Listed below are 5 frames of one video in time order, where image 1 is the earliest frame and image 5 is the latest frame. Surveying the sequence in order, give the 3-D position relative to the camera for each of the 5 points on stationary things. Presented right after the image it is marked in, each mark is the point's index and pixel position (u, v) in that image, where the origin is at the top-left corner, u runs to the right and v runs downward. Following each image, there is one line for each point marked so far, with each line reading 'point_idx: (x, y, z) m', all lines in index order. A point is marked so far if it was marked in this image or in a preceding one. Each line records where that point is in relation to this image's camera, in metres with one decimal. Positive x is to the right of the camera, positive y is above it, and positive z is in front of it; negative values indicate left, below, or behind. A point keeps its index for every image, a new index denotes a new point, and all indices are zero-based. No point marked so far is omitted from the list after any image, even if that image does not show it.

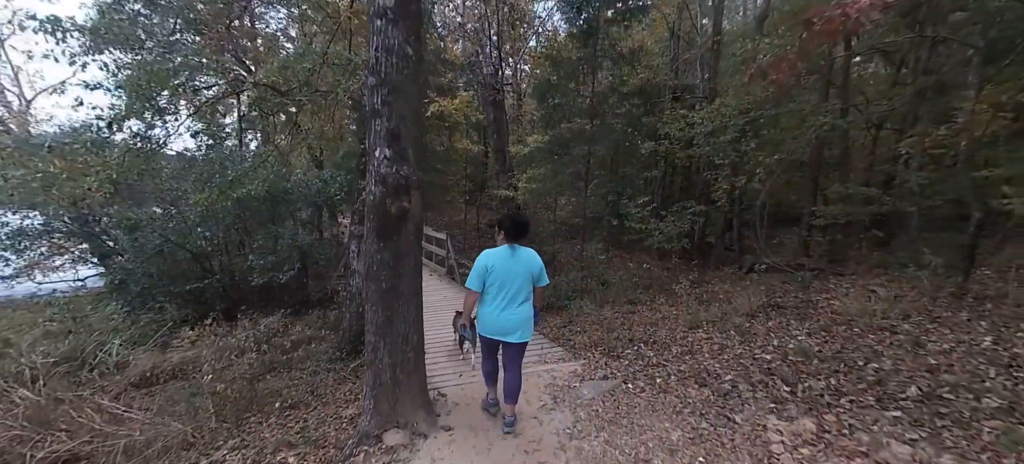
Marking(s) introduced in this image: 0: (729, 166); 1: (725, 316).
0: (+5.0, +1.5, +8.4) m
1: (+2.9, -1.2, +4.9) m
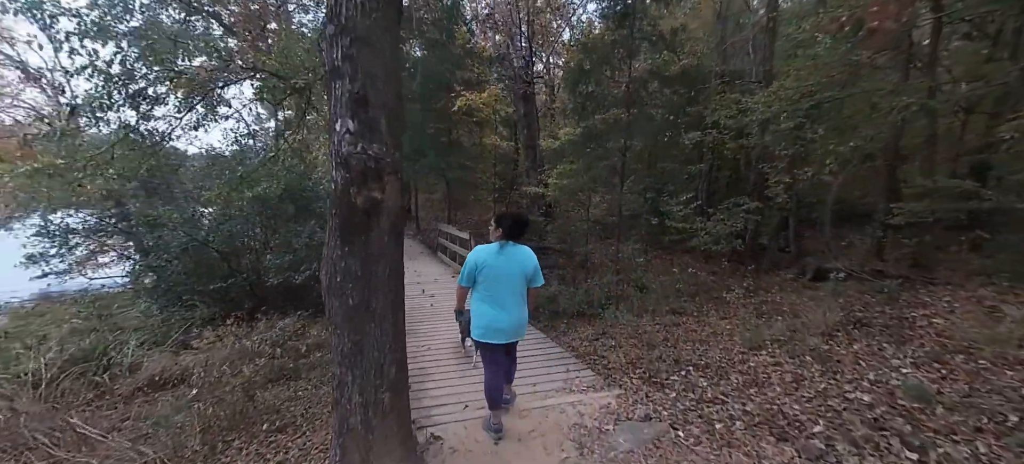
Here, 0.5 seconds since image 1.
0: (+5.6, +1.5, +7.3) m
1: (+3.2, -1.2, +4.1) m
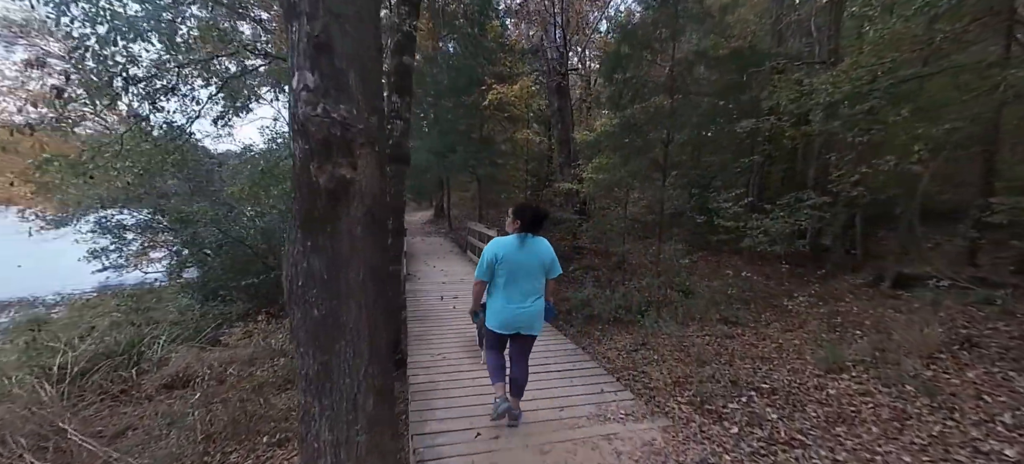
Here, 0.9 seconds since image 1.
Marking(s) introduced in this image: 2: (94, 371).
0: (+6.2, +1.5, +6.3) m
1: (+3.4, -1.2, +3.3) m
2: (-5.1, -1.6, +4.3) m
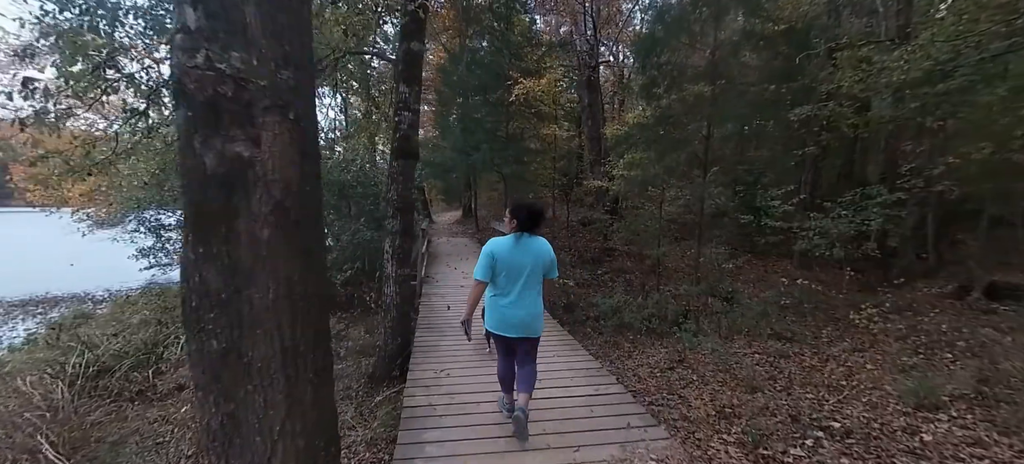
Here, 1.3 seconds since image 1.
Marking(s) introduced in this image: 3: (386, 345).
0: (+6.6, +1.5, +5.4) m
1: (+3.5, -1.2, +2.6) m
2: (-4.9, -1.6, +4.4) m
3: (-1.3, -1.2, +3.6) m
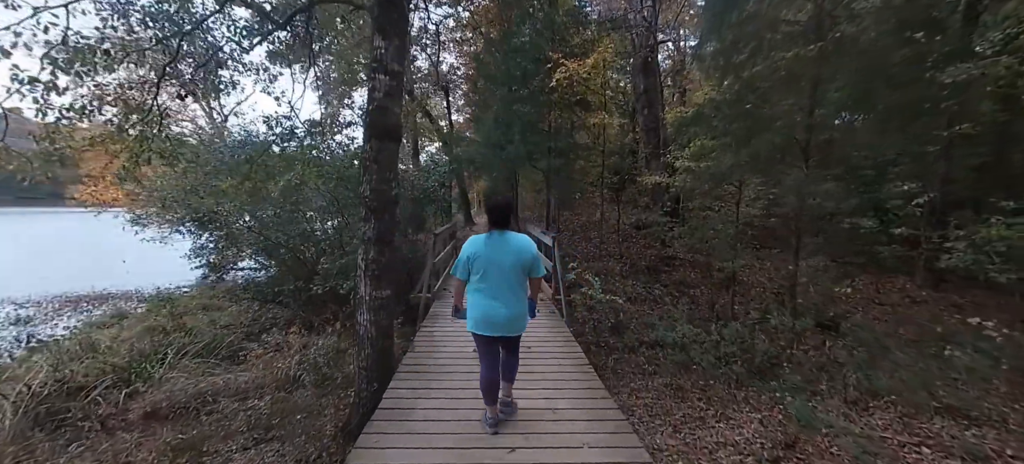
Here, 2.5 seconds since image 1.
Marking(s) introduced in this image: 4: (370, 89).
0: (+6.9, +1.3, +3.4) m
1: (+3.5, -1.3, +1.1) m
2: (-4.6, -1.6, +4.0) m
3: (-1.2, -1.2, +2.7) m
4: (-1.0, +1.0, +2.5) m
